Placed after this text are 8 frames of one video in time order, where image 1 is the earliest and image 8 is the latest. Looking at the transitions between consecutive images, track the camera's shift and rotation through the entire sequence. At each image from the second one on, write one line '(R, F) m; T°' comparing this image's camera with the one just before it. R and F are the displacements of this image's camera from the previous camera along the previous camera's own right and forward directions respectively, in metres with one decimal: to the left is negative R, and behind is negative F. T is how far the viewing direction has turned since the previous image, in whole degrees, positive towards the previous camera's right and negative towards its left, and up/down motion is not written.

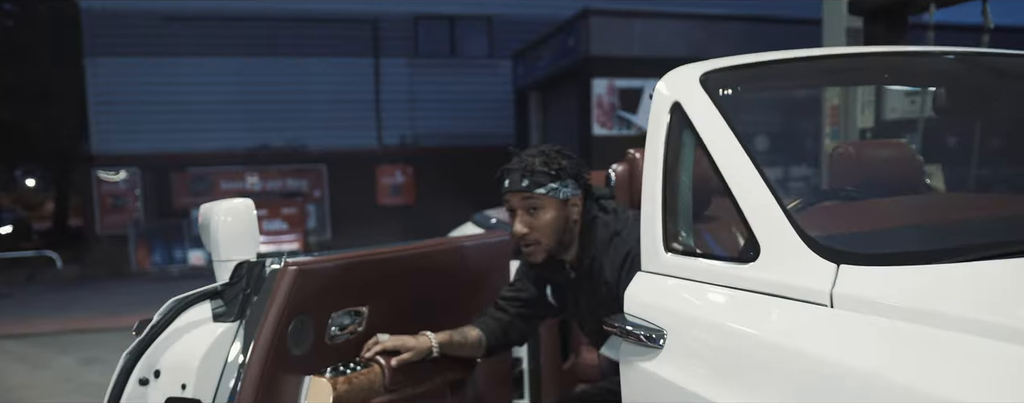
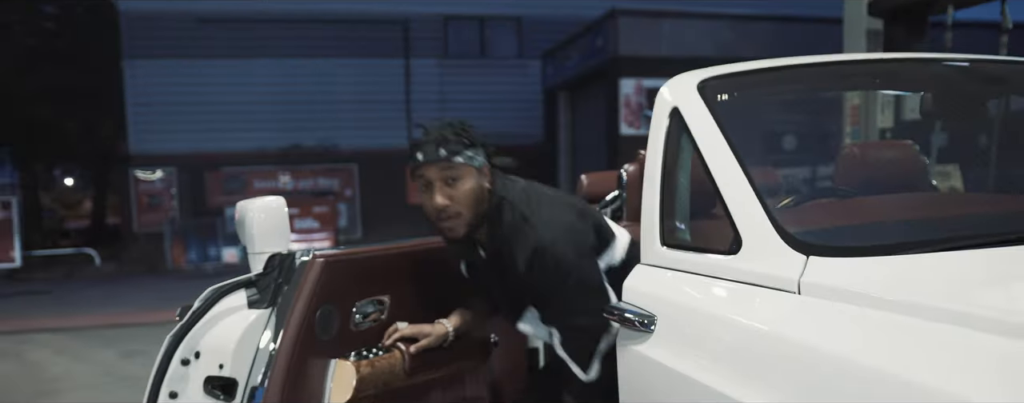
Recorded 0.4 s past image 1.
(0.0, -0.1) m; -2°
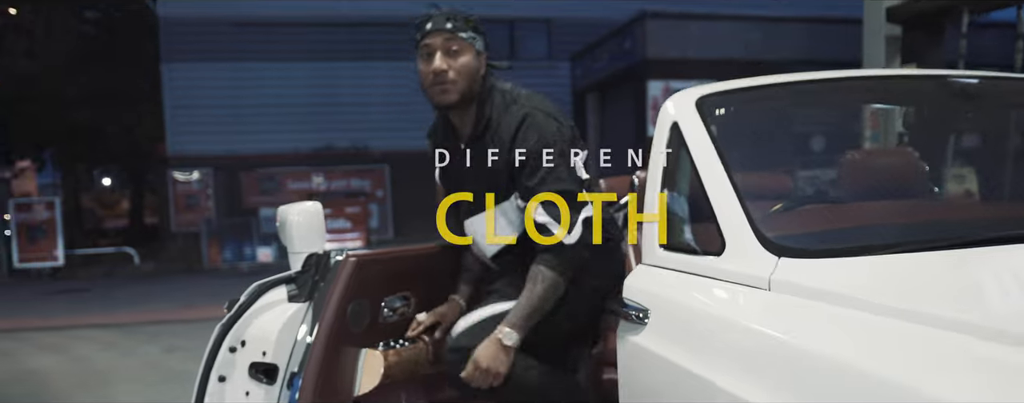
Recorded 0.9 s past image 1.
(0.0, -0.2) m; -2°
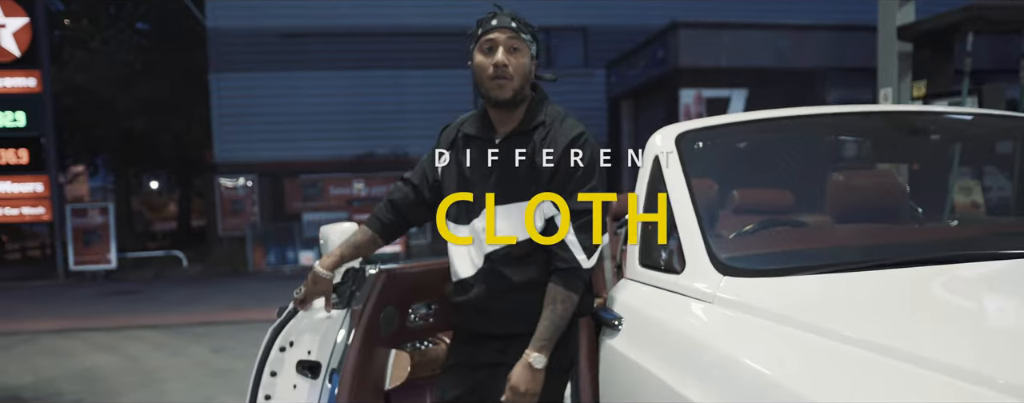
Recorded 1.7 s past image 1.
(+0.1, -0.3) m; -2°
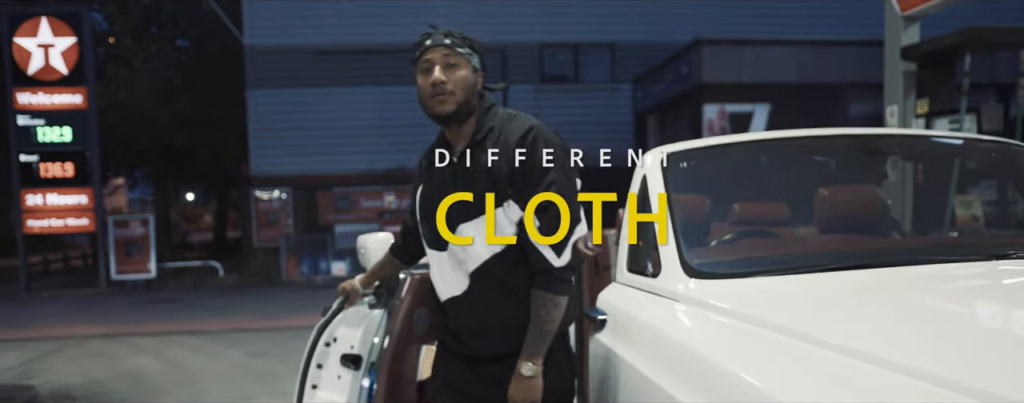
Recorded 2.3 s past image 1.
(+0.1, -0.3) m; -2°
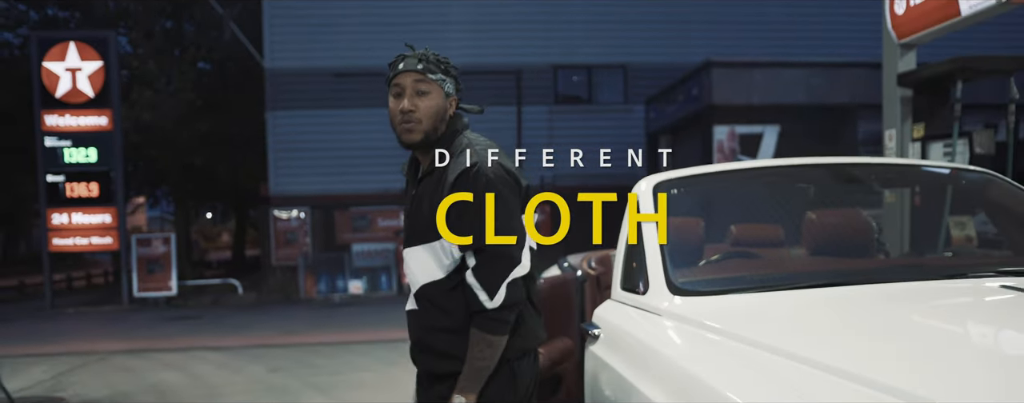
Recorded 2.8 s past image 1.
(0.0, -0.2) m; -1°
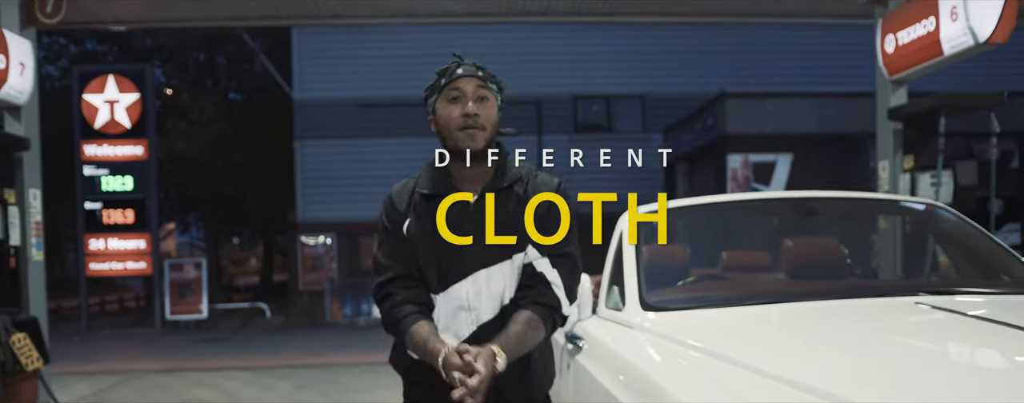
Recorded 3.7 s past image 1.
(+0.1, -0.4) m; -2°
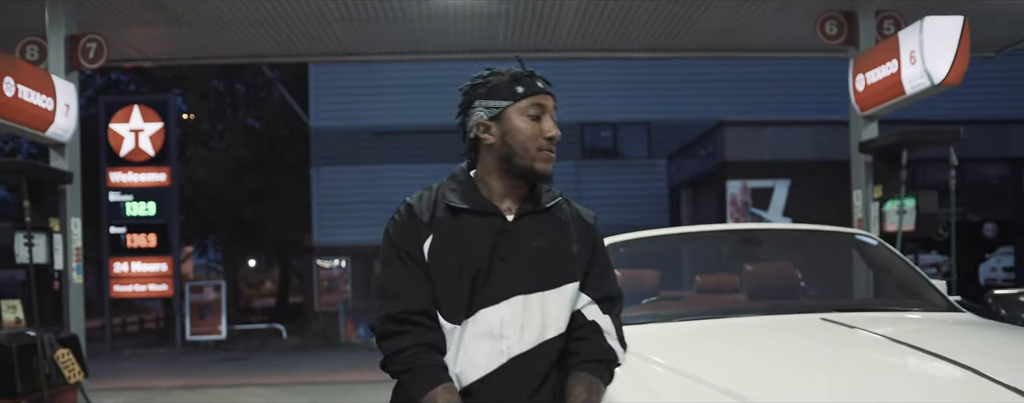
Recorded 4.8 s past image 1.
(+0.1, -0.5) m; -1°
